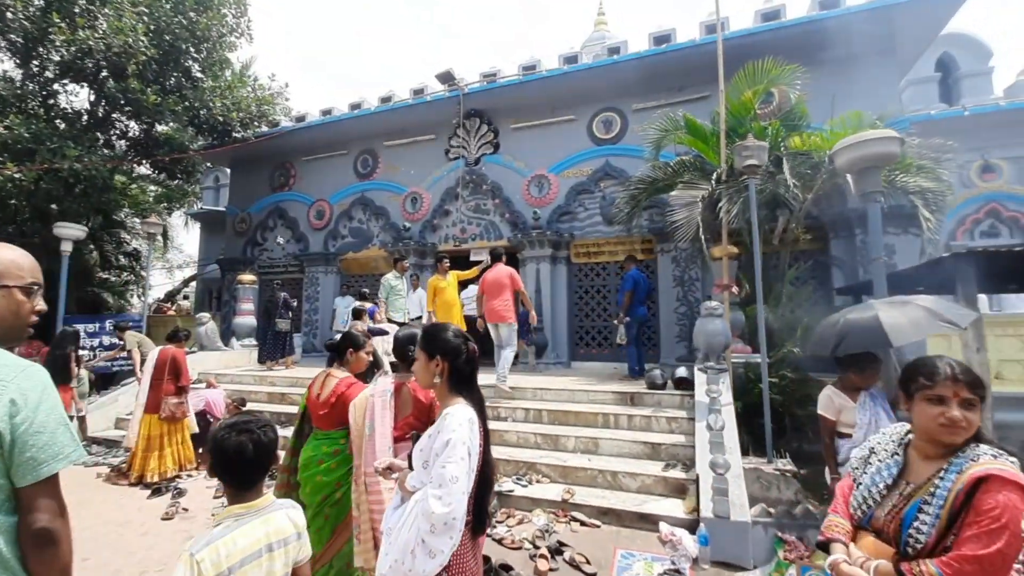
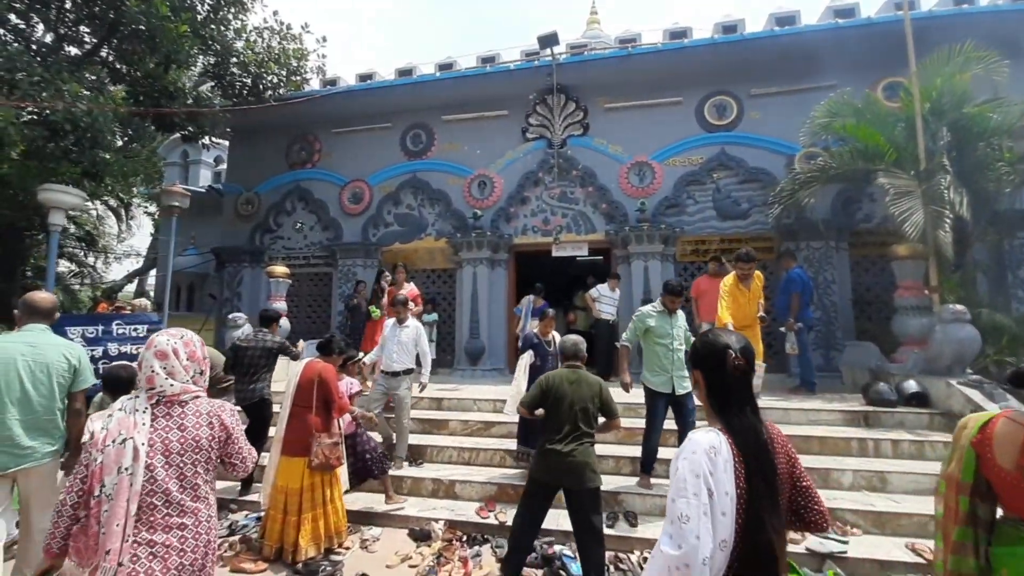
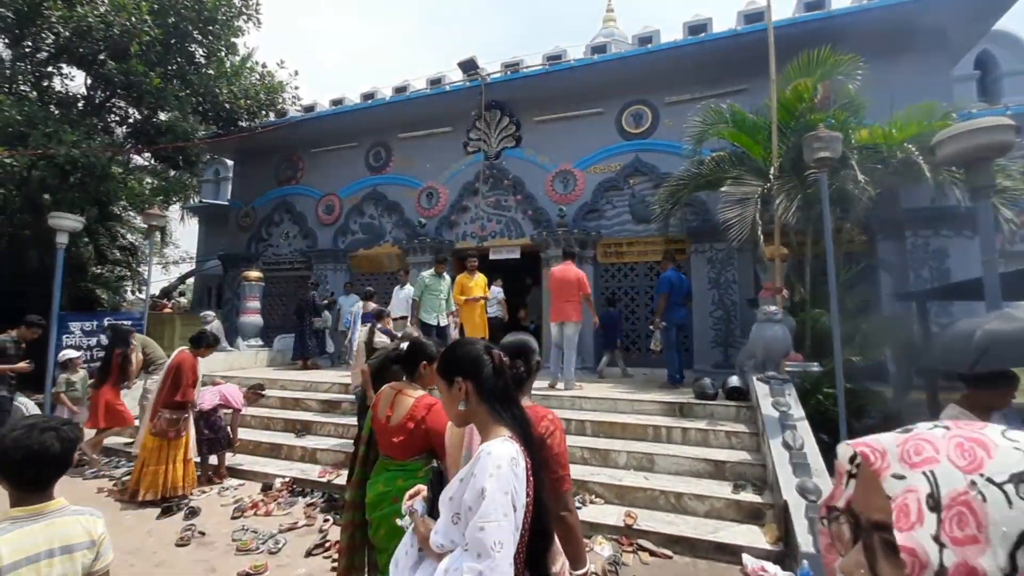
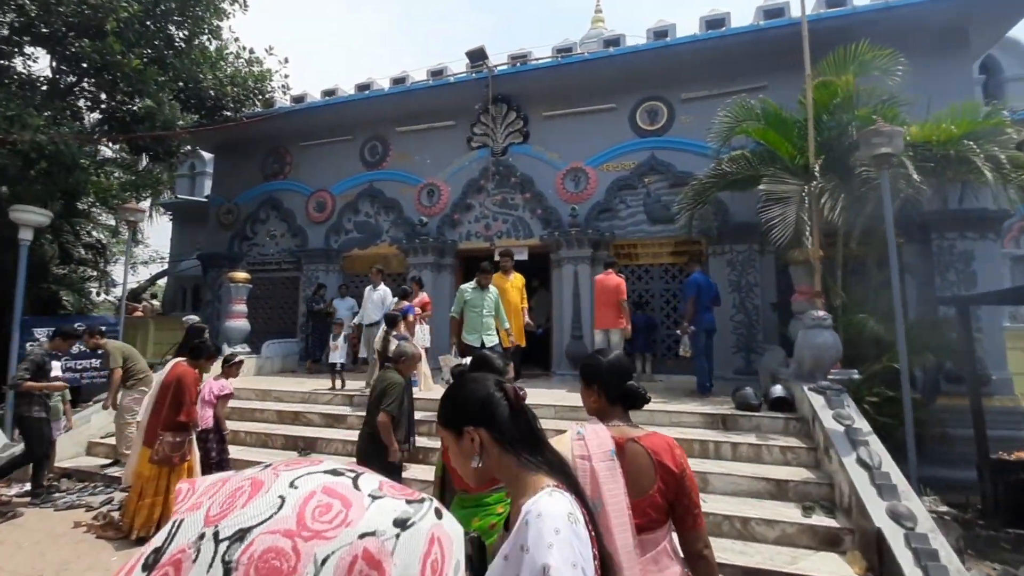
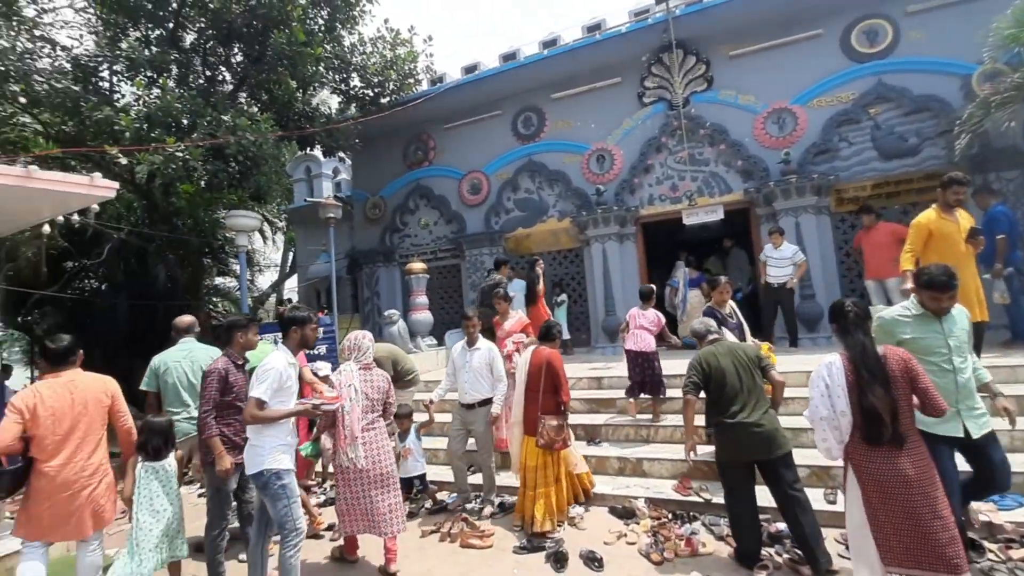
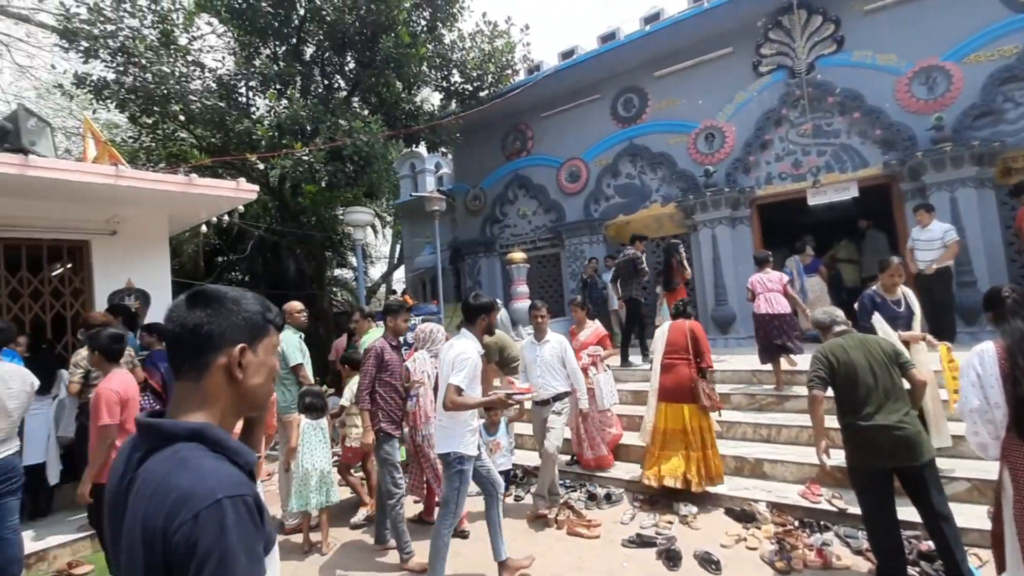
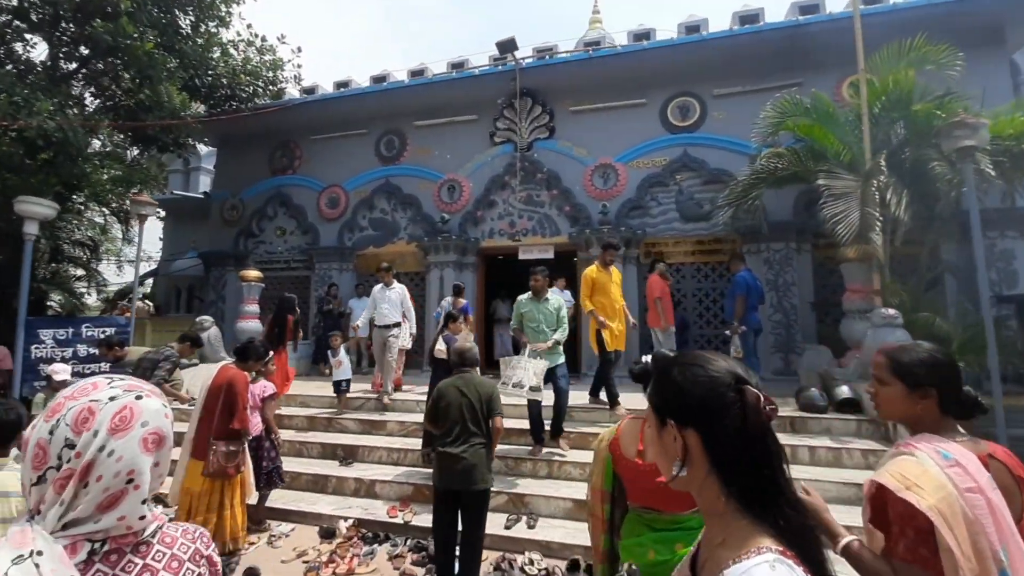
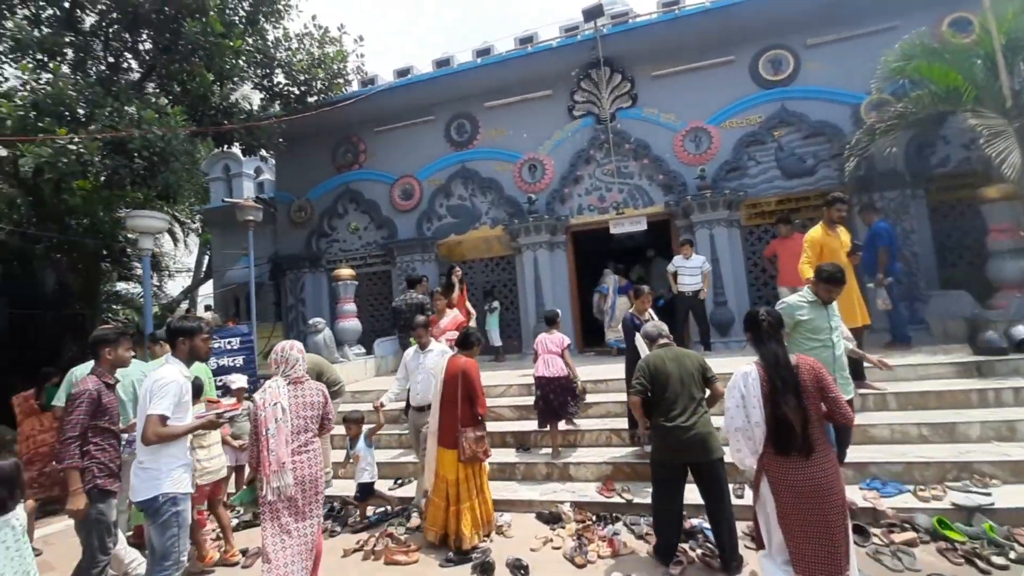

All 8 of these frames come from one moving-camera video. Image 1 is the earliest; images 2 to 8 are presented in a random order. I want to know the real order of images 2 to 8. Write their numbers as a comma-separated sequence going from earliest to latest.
3, 4, 7, 2, 8, 5, 6
